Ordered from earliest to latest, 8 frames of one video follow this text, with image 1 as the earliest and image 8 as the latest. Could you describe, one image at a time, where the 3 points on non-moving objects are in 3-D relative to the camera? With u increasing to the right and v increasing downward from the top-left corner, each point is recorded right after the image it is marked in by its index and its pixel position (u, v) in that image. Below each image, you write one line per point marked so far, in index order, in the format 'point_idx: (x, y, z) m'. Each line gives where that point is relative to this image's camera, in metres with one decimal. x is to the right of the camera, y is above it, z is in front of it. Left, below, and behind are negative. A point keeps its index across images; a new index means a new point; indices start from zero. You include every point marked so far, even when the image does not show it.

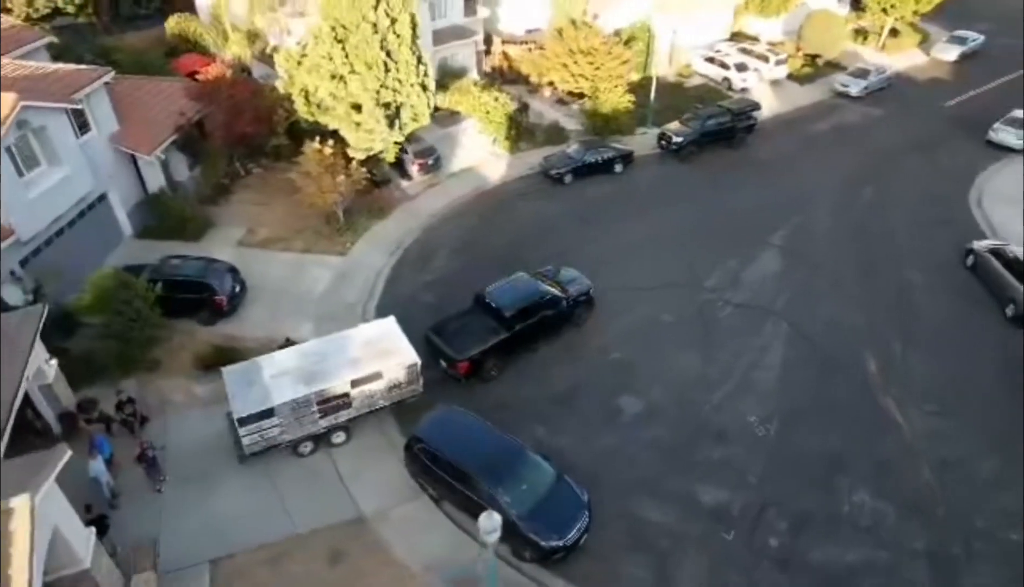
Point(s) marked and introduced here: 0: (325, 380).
0: (-4.8, -2.3, +16.6) m
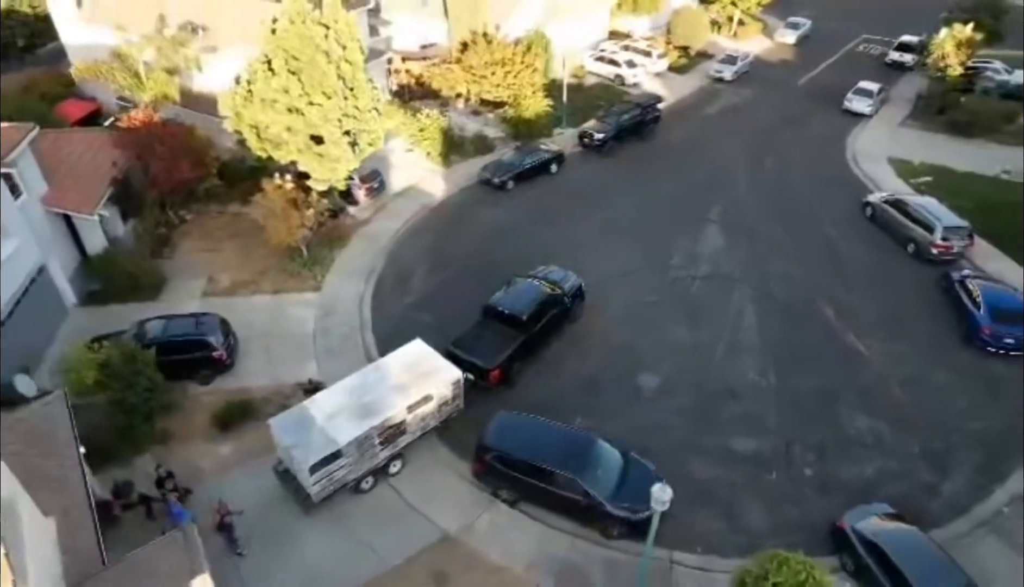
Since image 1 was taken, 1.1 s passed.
0: (-3.4, -3.1, +16.7) m
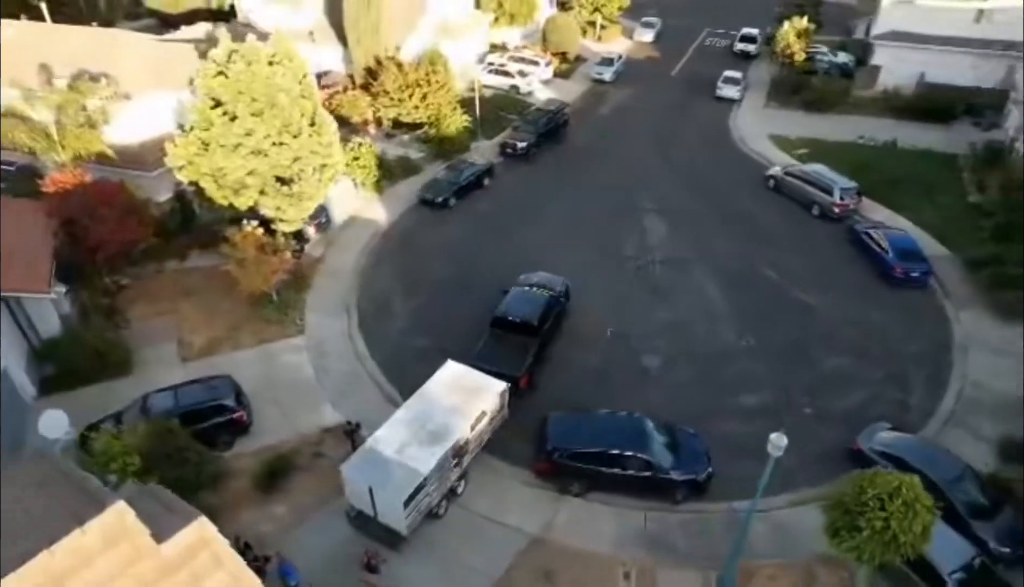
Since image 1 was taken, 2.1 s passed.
0: (-1.7, -3.8, +17.0) m
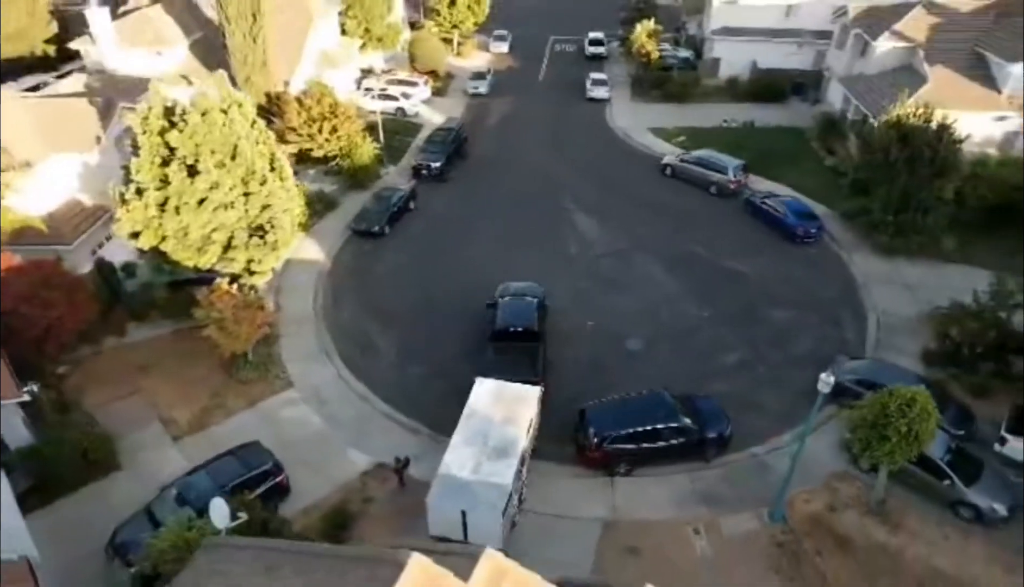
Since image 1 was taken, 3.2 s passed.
0: (0.0, -4.3, +17.7) m
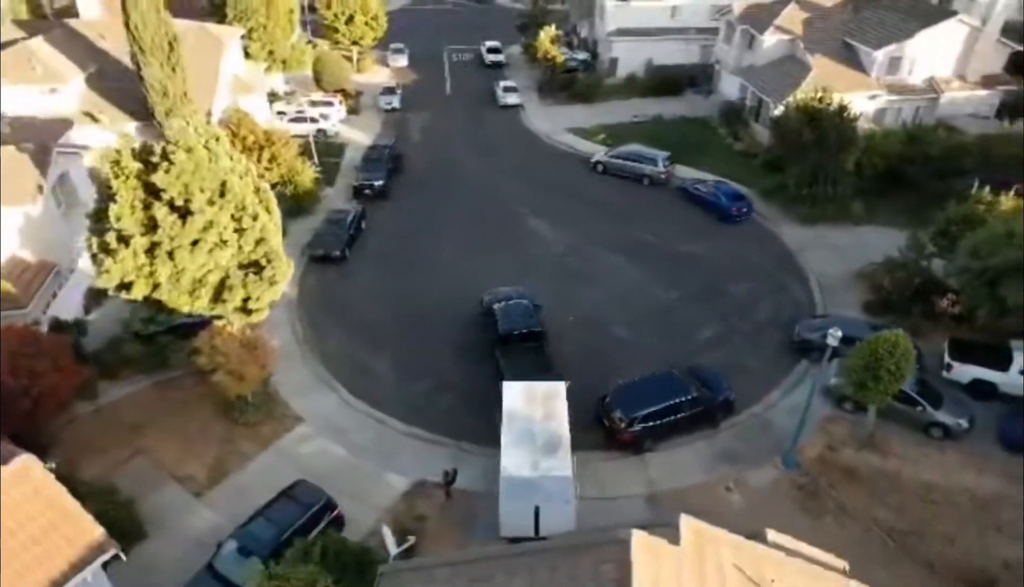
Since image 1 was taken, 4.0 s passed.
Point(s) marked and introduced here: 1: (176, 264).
0: (+1.4, -4.3, +18.7) m
1: (-10.3, +0.9, +19.3) m
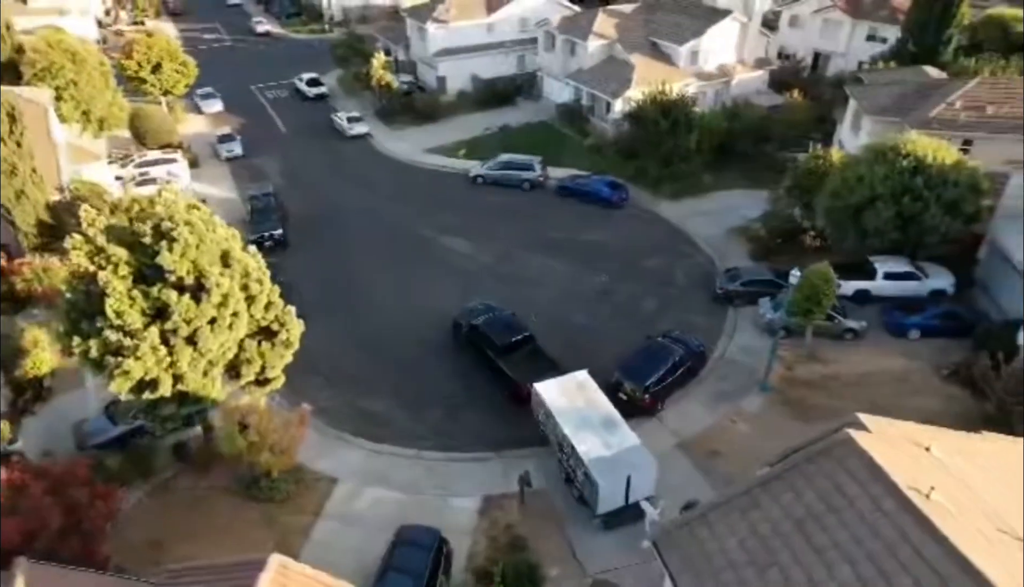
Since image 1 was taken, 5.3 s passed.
0: (+3.3, -4.1, +20.9) m
1: (-8.9, -1.6, +17.7) m
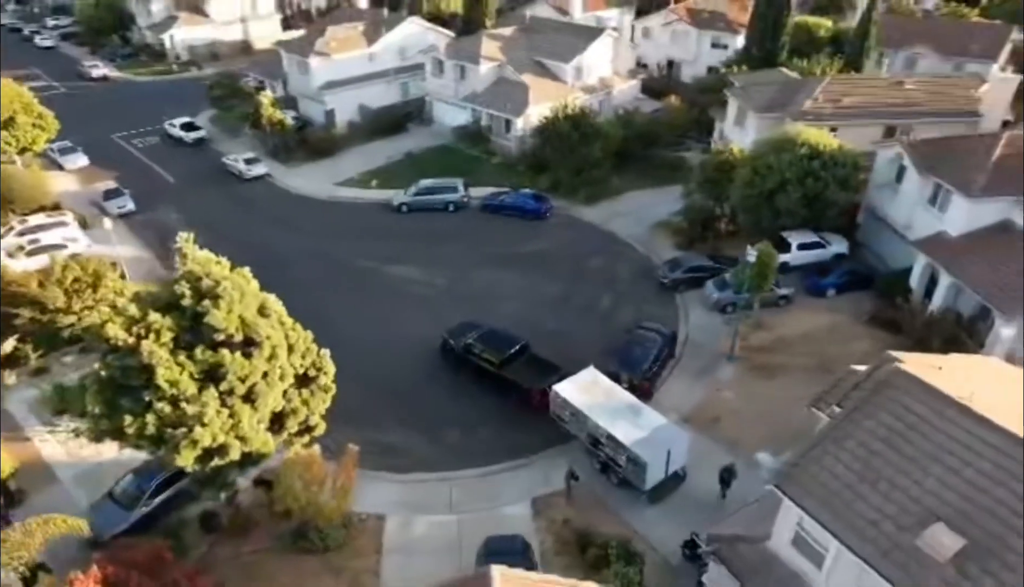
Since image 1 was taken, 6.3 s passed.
0: (+4.4, -4.0, +22.9) m
1: (-7.1, -3.1, +17.2) m
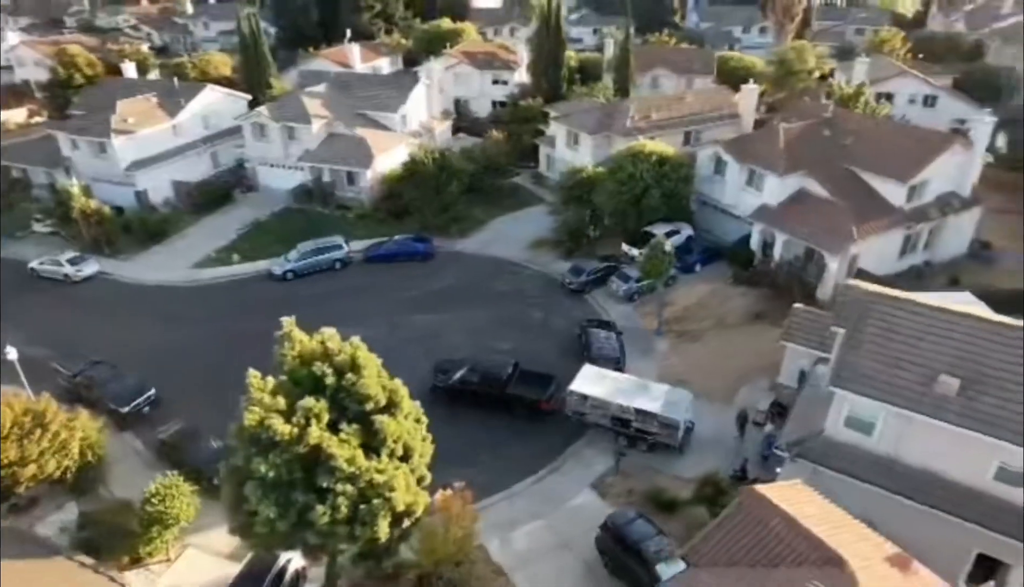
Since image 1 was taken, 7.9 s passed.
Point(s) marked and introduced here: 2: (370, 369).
0: (+5.6, -3.8, +27.4) m
1: (-2.9, -4.8, +17.8) m
2: (-4.0, -2.1, +17.2) m
